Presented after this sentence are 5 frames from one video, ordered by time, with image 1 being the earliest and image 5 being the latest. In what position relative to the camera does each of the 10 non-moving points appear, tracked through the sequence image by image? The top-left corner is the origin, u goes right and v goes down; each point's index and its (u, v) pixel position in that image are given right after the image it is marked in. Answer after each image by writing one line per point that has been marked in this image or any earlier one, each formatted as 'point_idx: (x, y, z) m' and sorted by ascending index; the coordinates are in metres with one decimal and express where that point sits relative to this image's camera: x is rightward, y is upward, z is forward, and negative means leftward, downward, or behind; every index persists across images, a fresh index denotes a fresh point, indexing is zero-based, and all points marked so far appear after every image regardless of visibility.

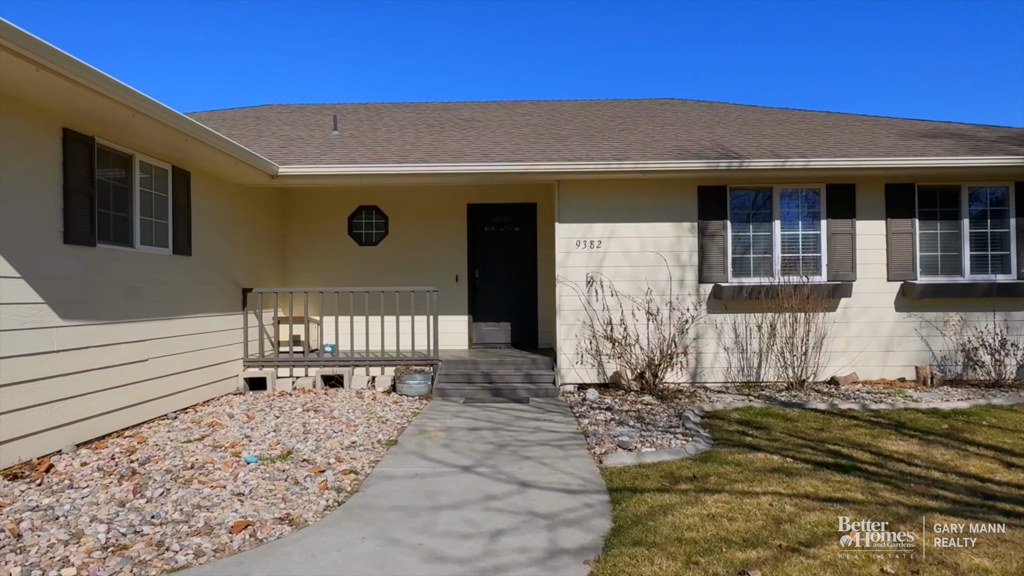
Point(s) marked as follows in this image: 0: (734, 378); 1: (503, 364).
0: (+2.3, -0.9, +7.2) m
1: (-0.1, -0.8, +7.3) m
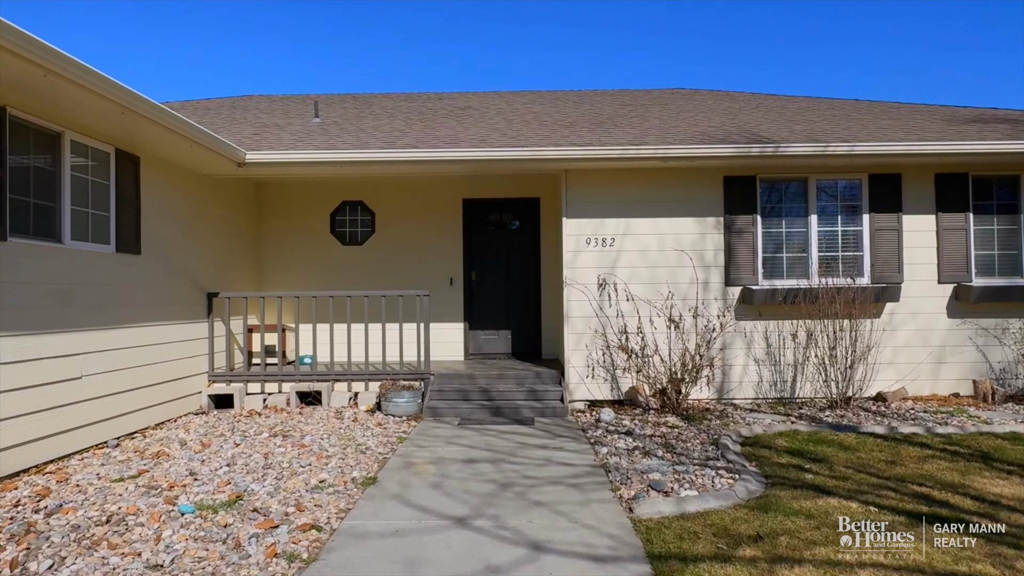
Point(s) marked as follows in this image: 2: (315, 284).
0: (+2.3, -1.0, +6.4) m
1: (-0.1, -0.8, +6.4) m
2: (-2.2, +0.1, +7.8) m
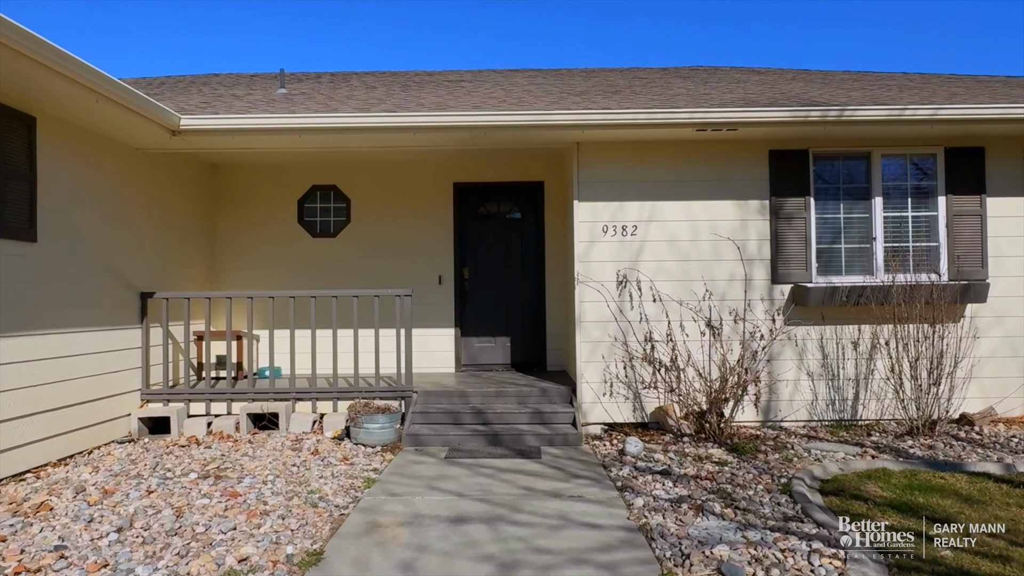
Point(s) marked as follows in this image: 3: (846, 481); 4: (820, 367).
0: (+2.3, -0.9, +5.2) m
1: (-0.1, -0.8, +5.2) m
2: (-2.2, +0.1, +6.6) m
3: (+1.7, -1.0, +3.6) m
4: (+2.3, -0.6, +5.2) m
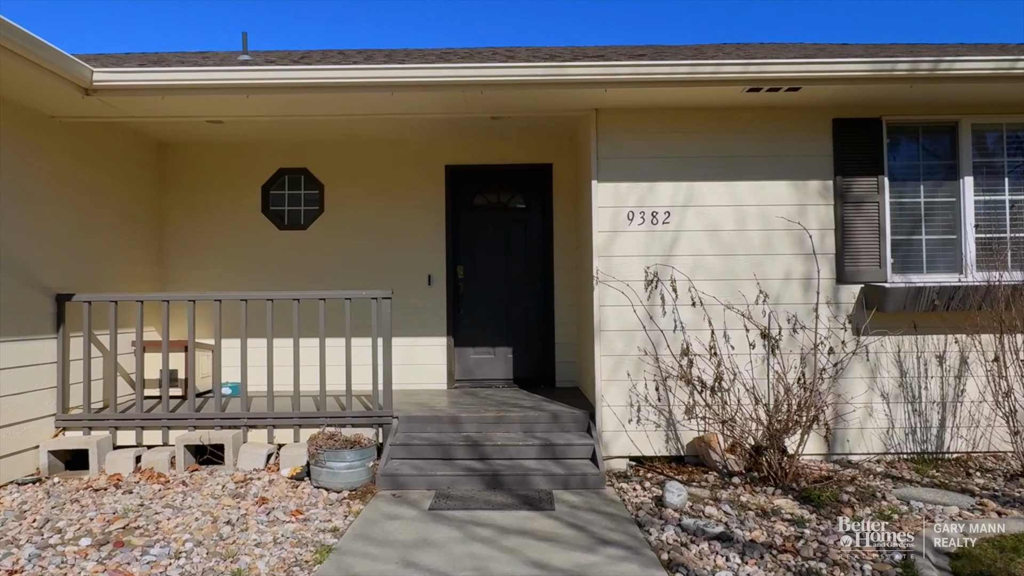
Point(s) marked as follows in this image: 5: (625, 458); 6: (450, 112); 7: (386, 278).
0: (+2.3, -0.9, +4.2) m
1: (-0.1, -0.8, +4.2) m
2: (-2.2, 0.0, +5.6) m
3: (+1.7, -1.0, +2.6) m
4: (+2.3, -0.6, +4.2) m
5: (+0.7, -1.0, +4.2) m
6: (-0.4, +1.1, +4.4) m
7: (-1.0, +0.1, +5.6) m
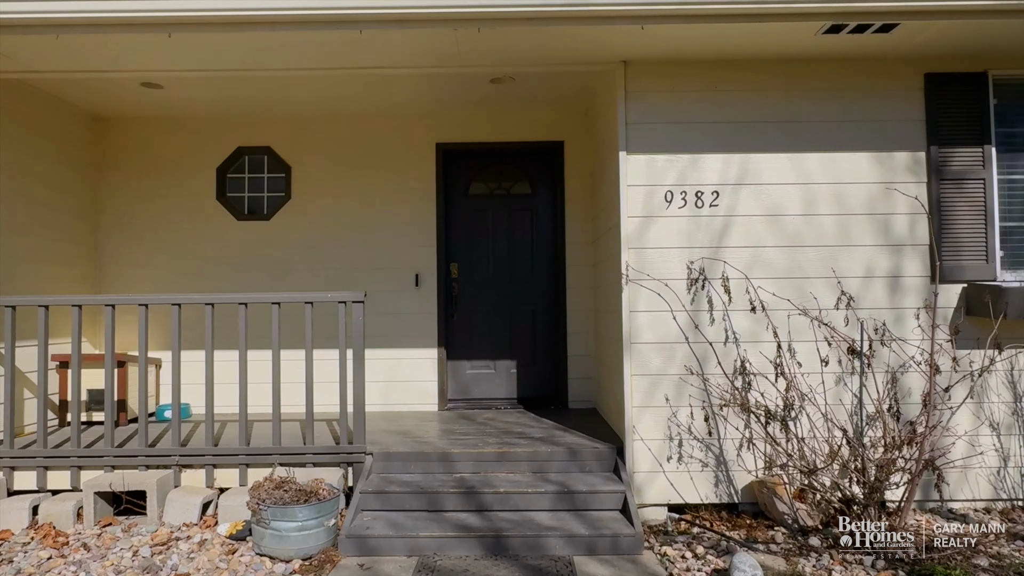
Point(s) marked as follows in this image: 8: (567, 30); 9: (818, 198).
0: (+2.3, -0.9, +3.3) m
1: (0.0, -0.8, +3.3) m
2: (-2.1, 0.0, +4.7) m
3: (+1.7, -1.0, +1.6) m
4: (+2.3, -0.6, +3.3) m
5: (+0.7, -1.0, +3.3) m
6: (-0.4, +1.1, +3.5) m
7: (-1.0, +0.1, +4.7) m
8: (+0.2, +1.1, +3.0) m
9: (+1.4, +0.4, +3.3) m
